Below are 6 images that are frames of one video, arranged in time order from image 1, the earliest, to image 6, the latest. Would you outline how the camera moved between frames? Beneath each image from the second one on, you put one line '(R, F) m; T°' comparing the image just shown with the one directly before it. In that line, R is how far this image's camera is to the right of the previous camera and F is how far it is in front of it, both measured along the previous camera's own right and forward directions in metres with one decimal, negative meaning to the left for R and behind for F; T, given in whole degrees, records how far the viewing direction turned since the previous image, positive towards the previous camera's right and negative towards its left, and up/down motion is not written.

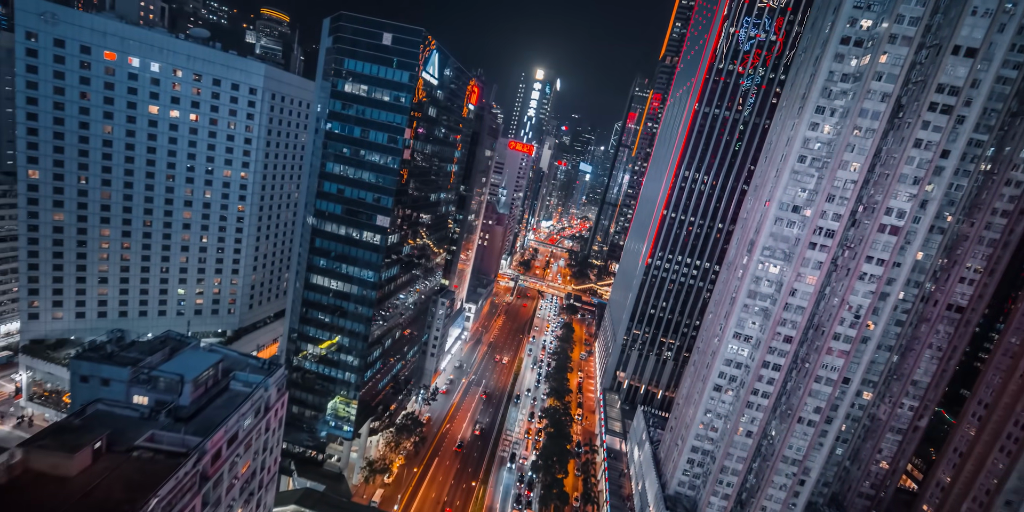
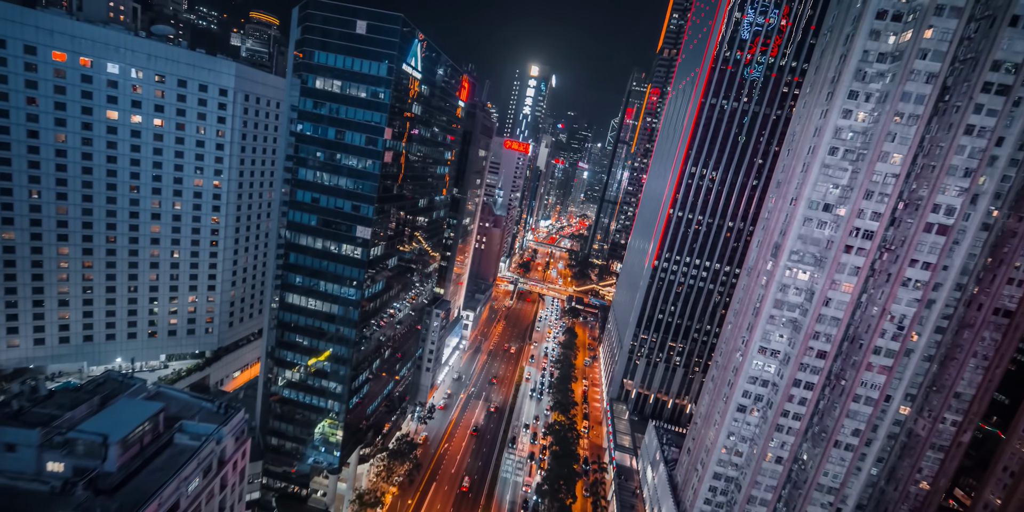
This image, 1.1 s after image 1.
(+0.3, +6.1) m; 0°
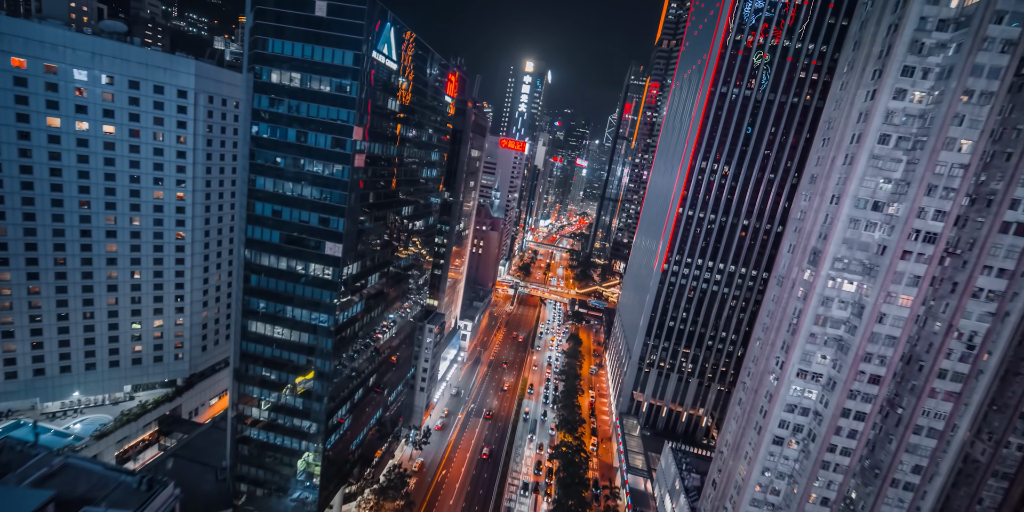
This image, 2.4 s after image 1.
(+0.7, +7.3) m; 0°
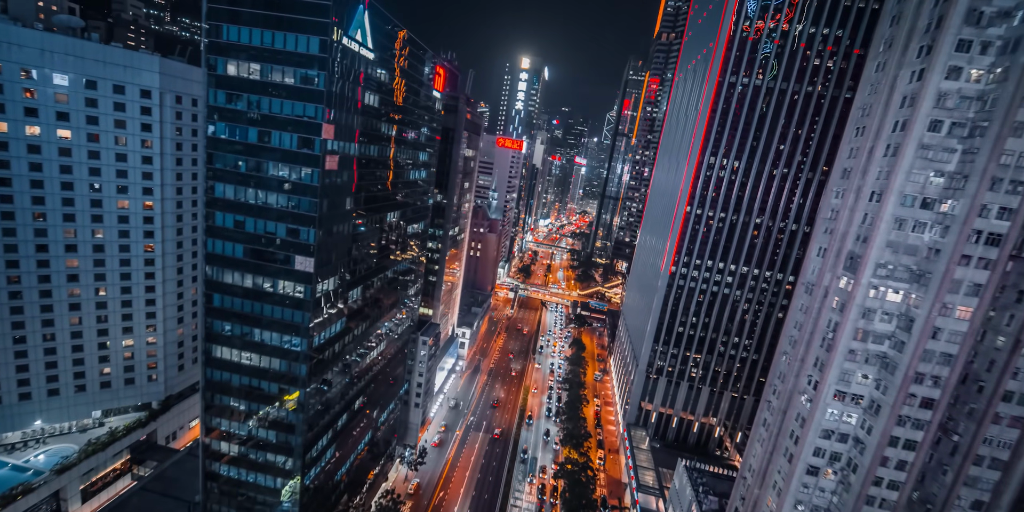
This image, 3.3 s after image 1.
(+0.5, +5.4) m; 0°
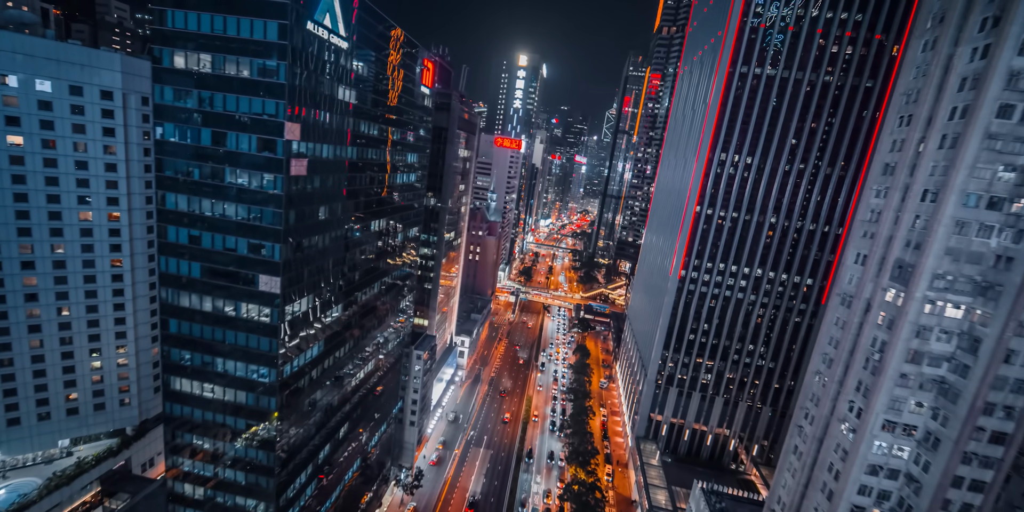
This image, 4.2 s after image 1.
(+0.5, +5.2) m; 0°
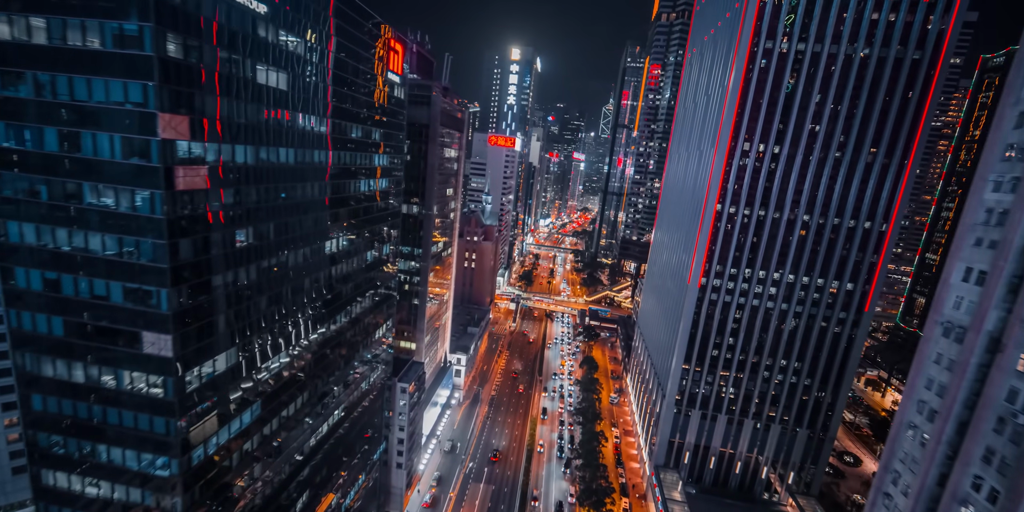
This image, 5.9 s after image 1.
(+0.9, +10.1) m; 0°
